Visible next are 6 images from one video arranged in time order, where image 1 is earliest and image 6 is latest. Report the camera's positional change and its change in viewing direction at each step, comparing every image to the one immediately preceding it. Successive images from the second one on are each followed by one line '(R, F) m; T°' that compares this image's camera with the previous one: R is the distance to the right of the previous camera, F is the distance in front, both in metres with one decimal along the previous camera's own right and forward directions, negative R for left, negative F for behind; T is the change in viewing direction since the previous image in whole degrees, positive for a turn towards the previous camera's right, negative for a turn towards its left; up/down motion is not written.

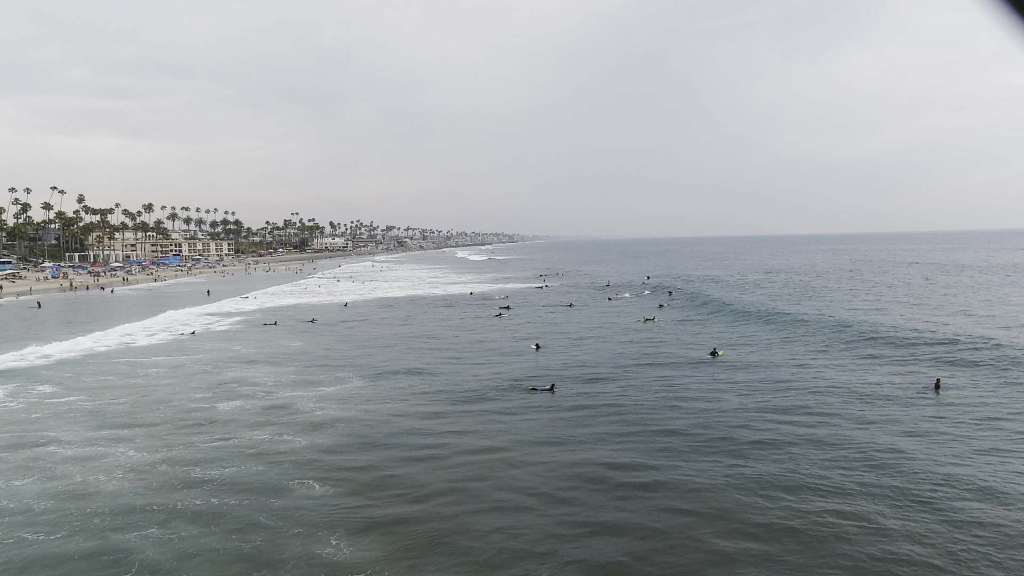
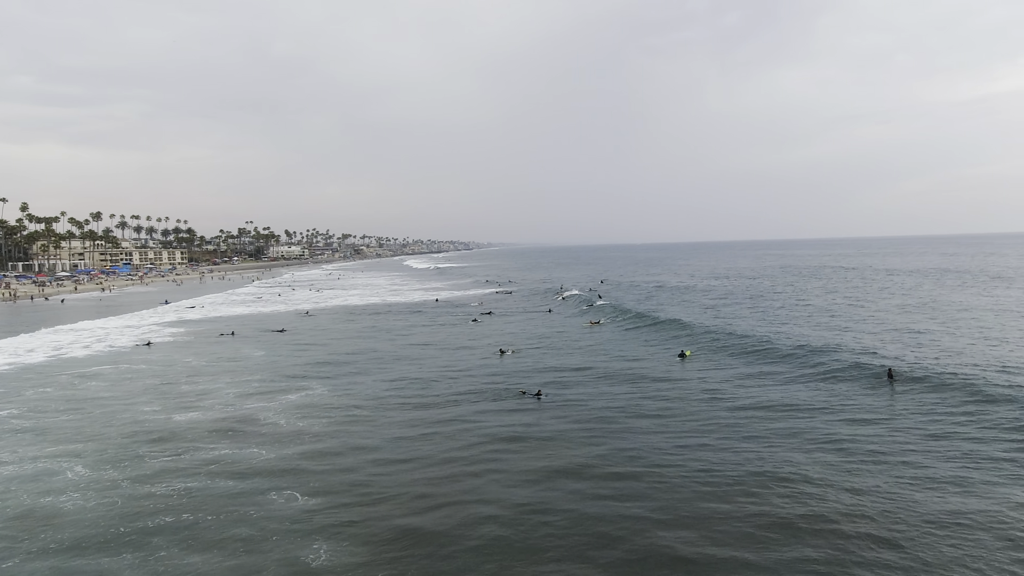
(-0.3, +0.2) m; +3°
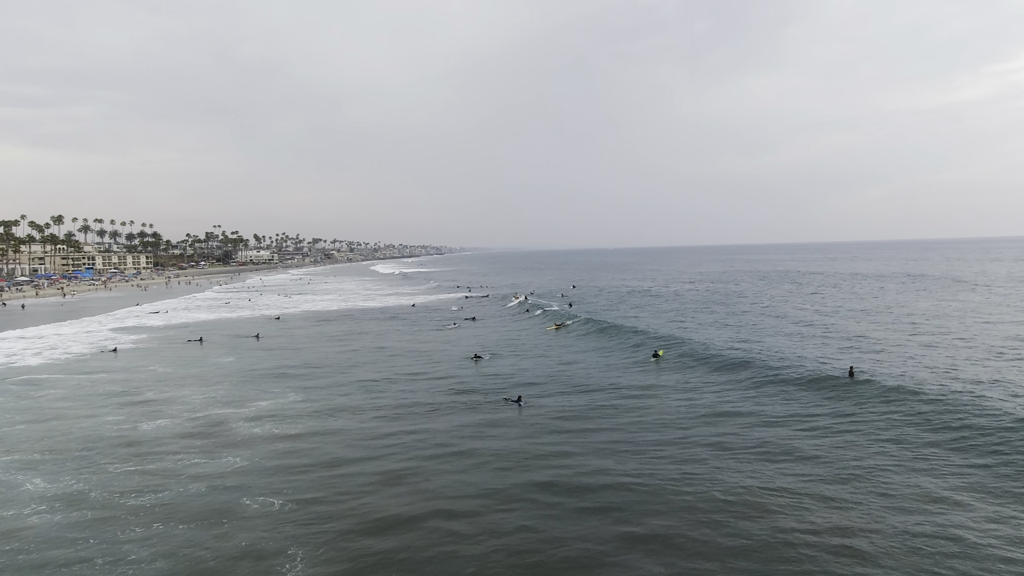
(-0.1, -0.1) m; +2°
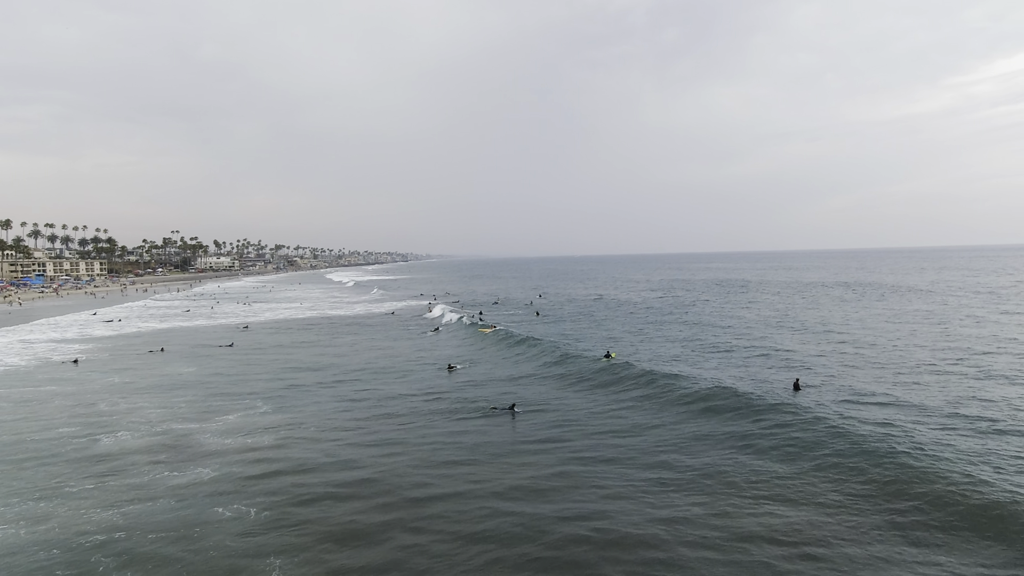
(-0.1, -0.6) m; +3°
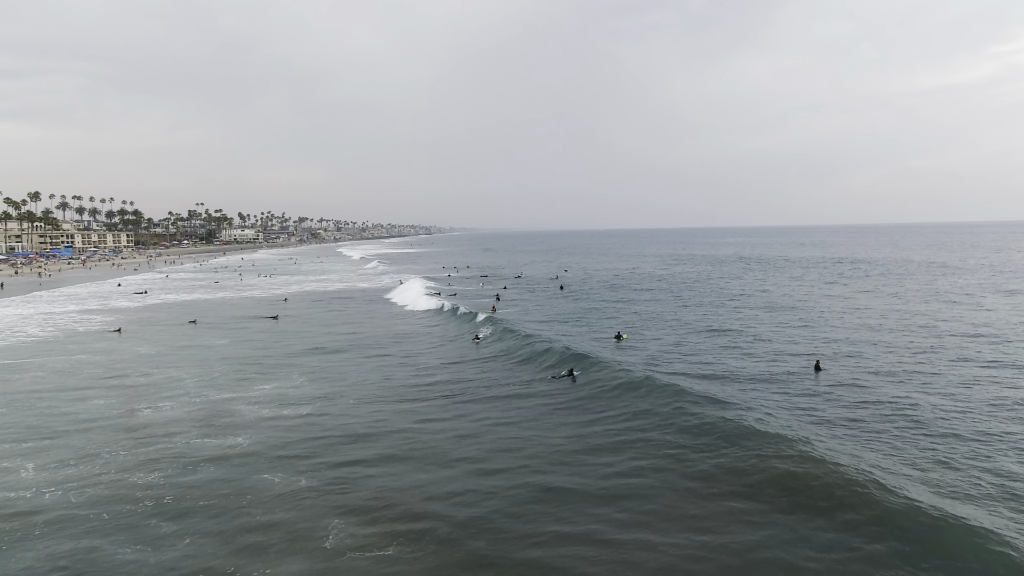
(0.0, -0.7) m; -2°
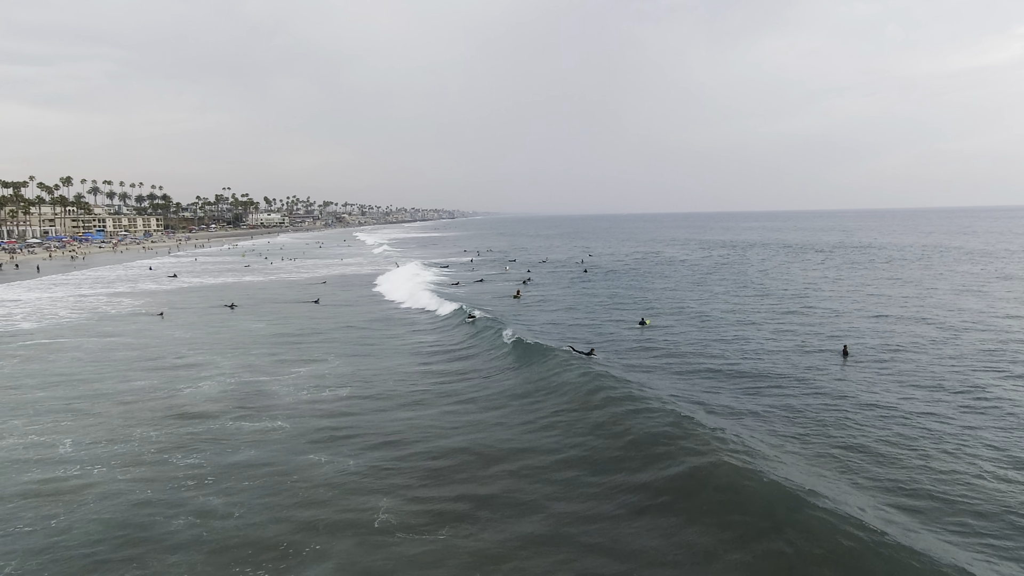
(-0.2, -0.5) m; -2°
